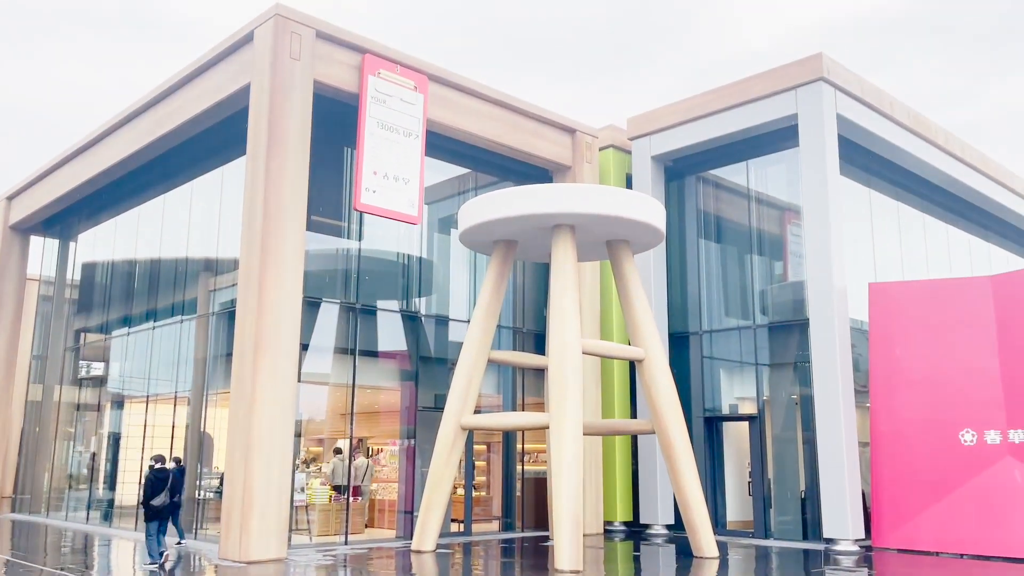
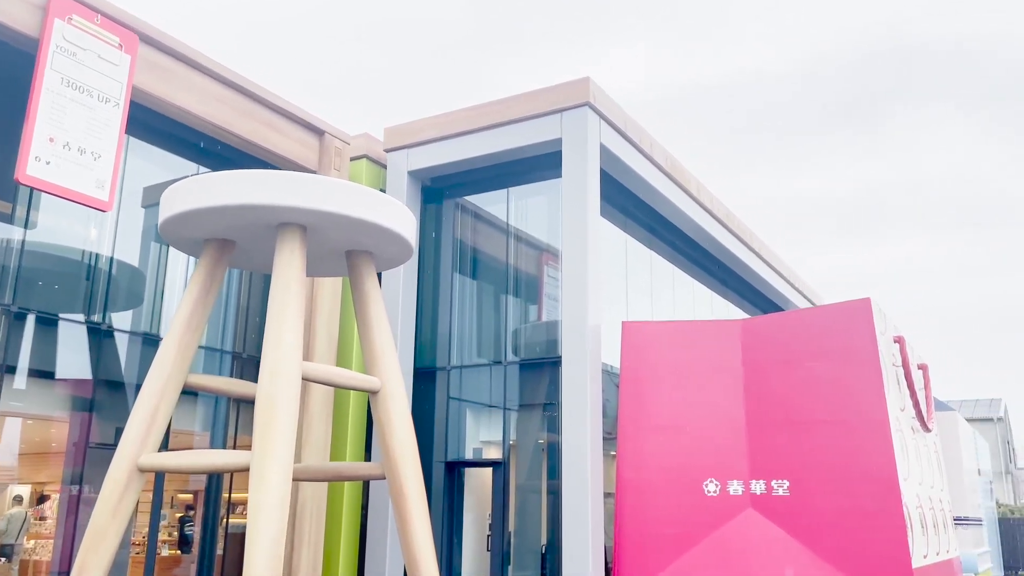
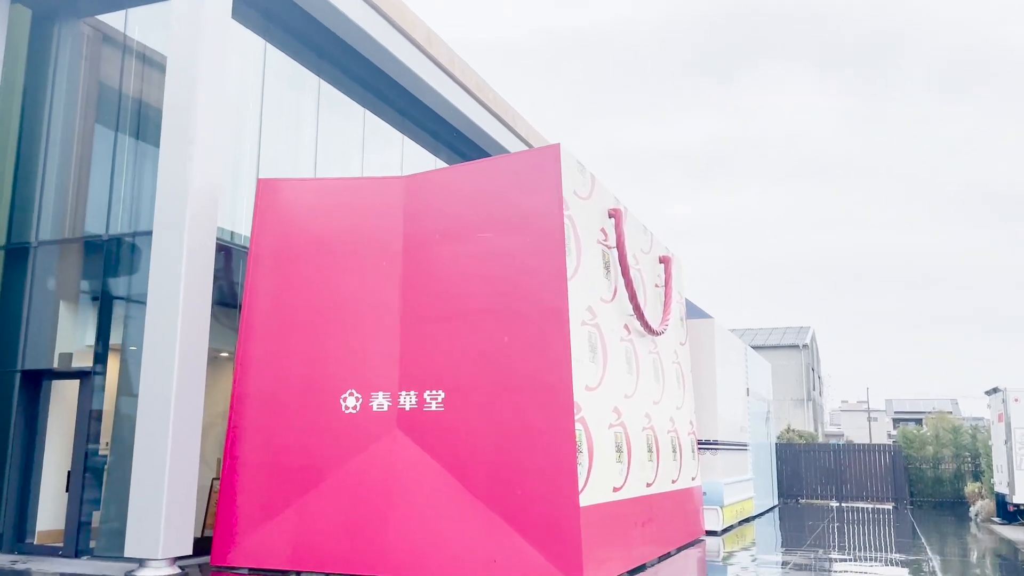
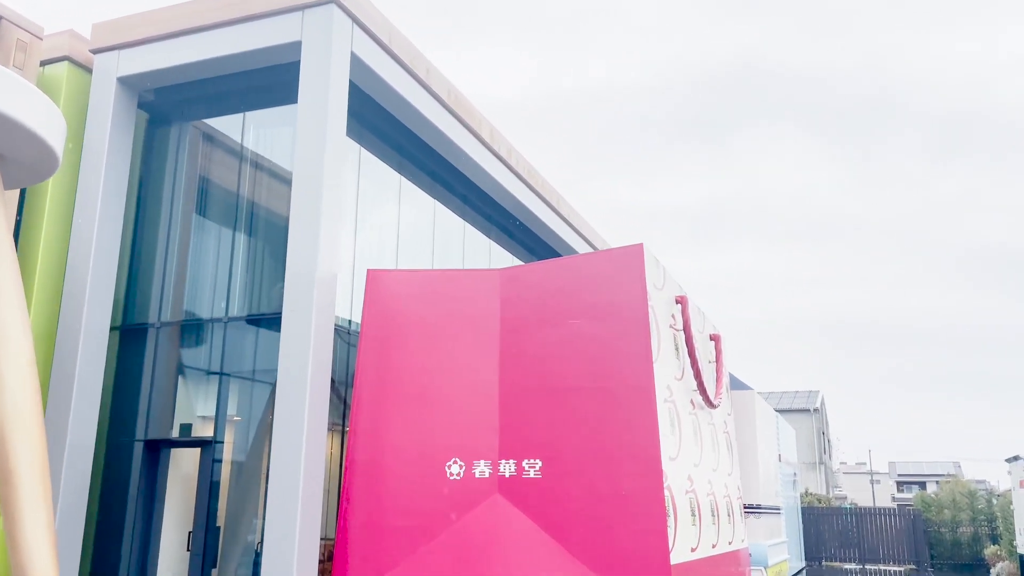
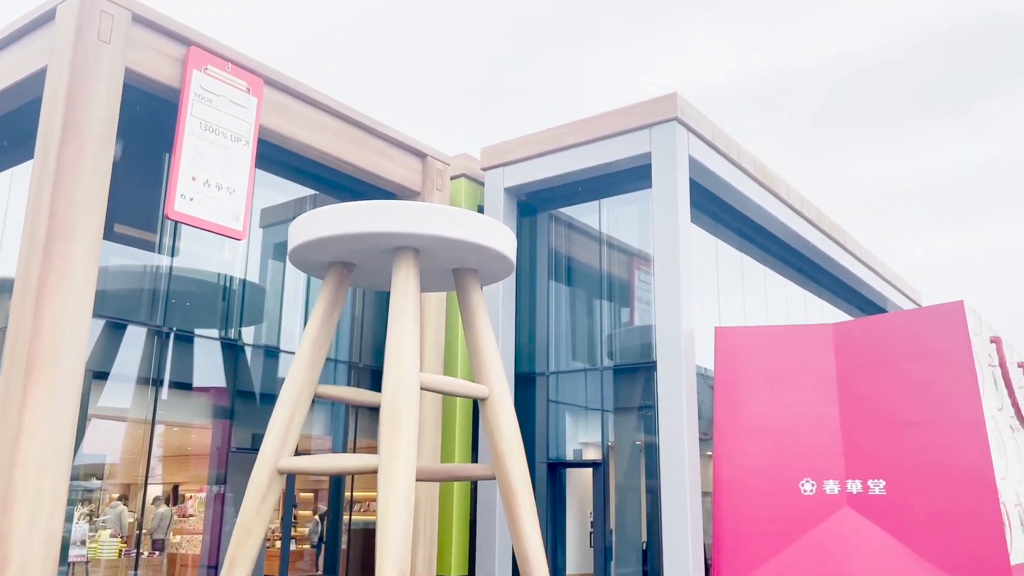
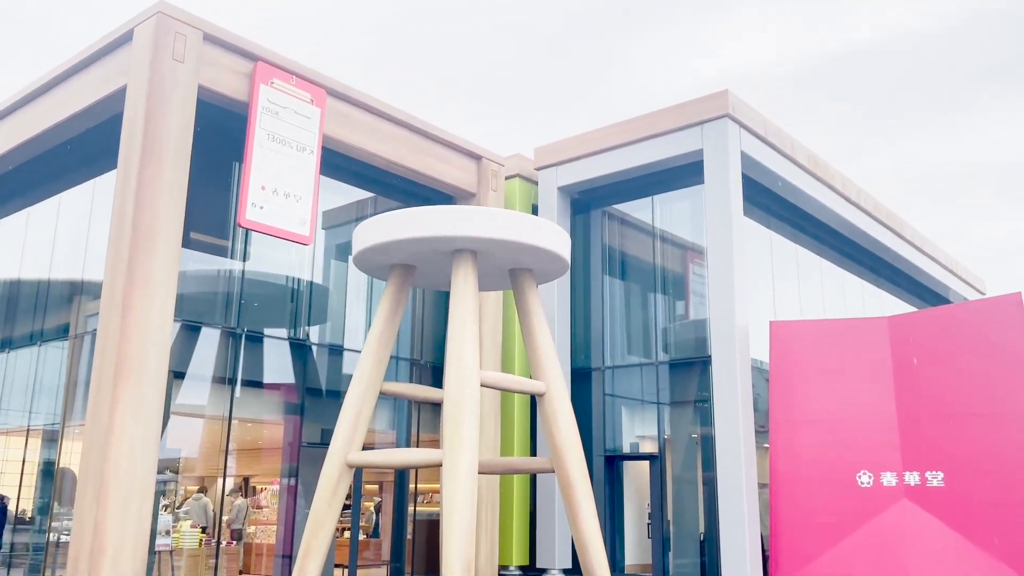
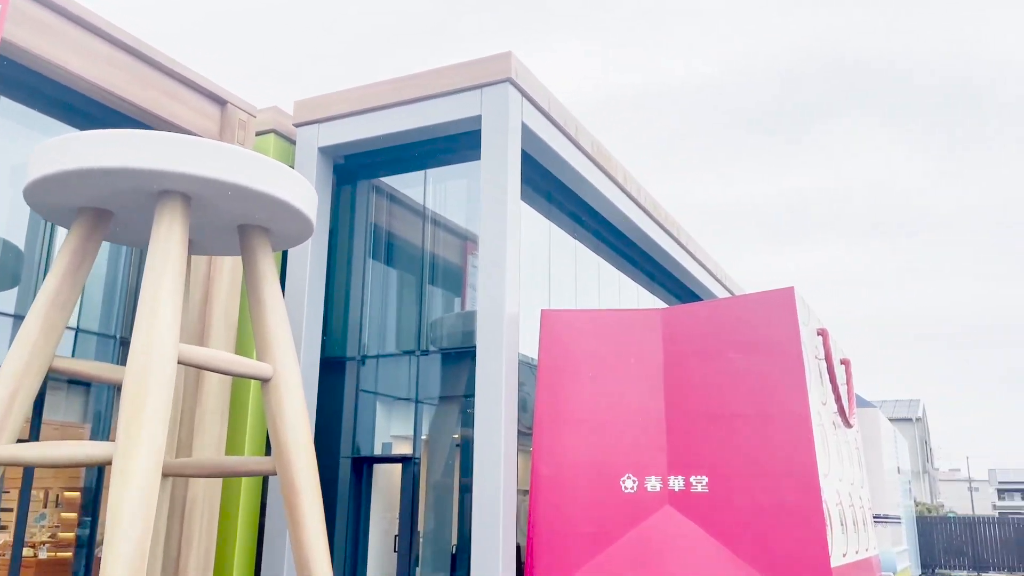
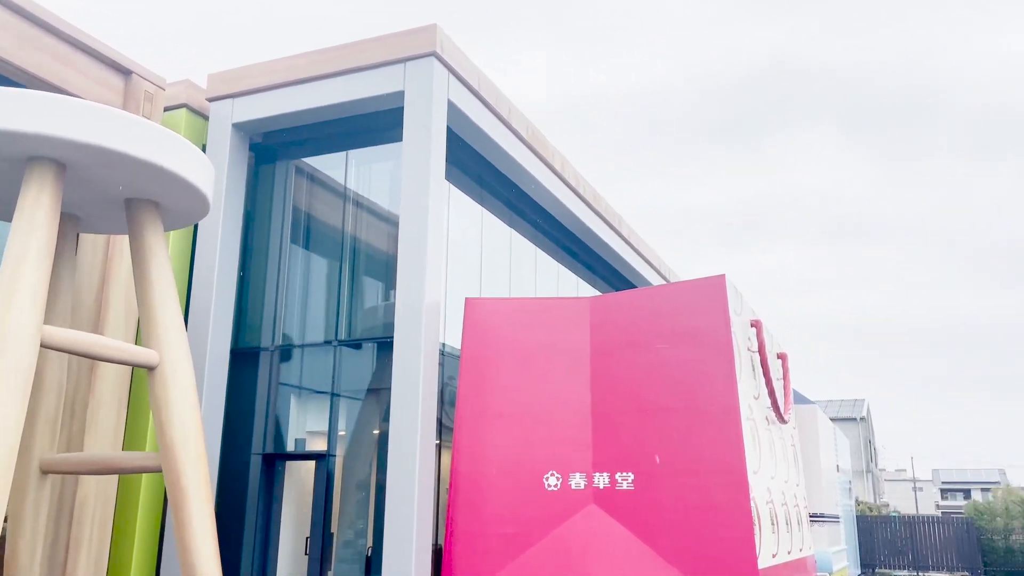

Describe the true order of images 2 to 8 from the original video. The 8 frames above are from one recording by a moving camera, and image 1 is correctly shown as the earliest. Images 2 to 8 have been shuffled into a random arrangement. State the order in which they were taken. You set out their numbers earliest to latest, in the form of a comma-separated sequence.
6, 5, 2, 7, 8, 4, 3
